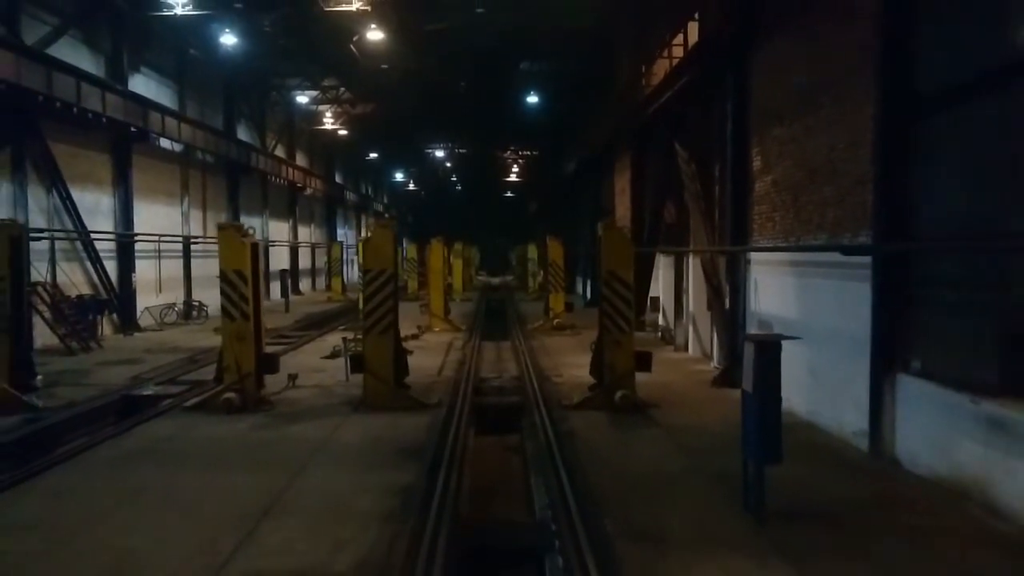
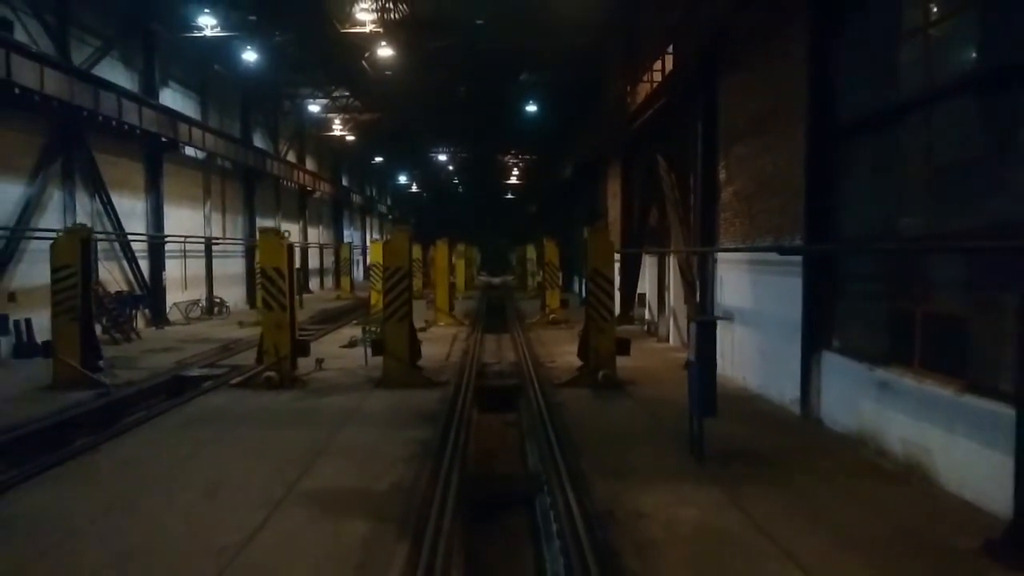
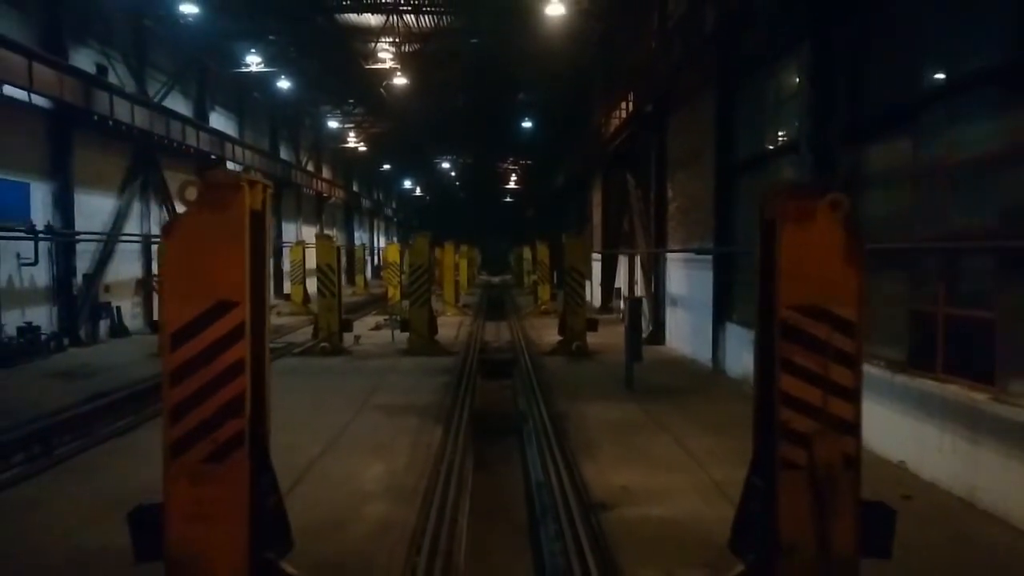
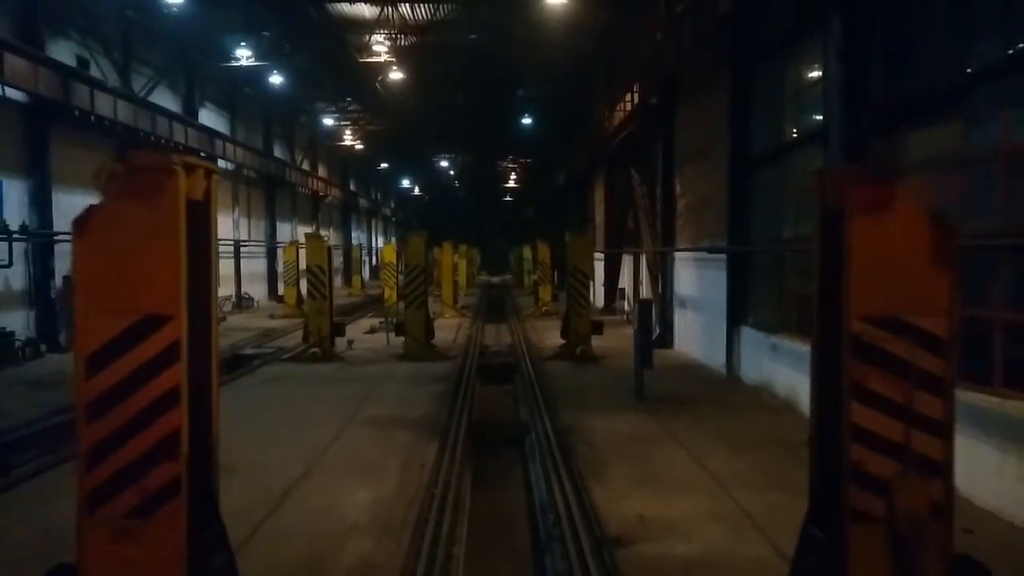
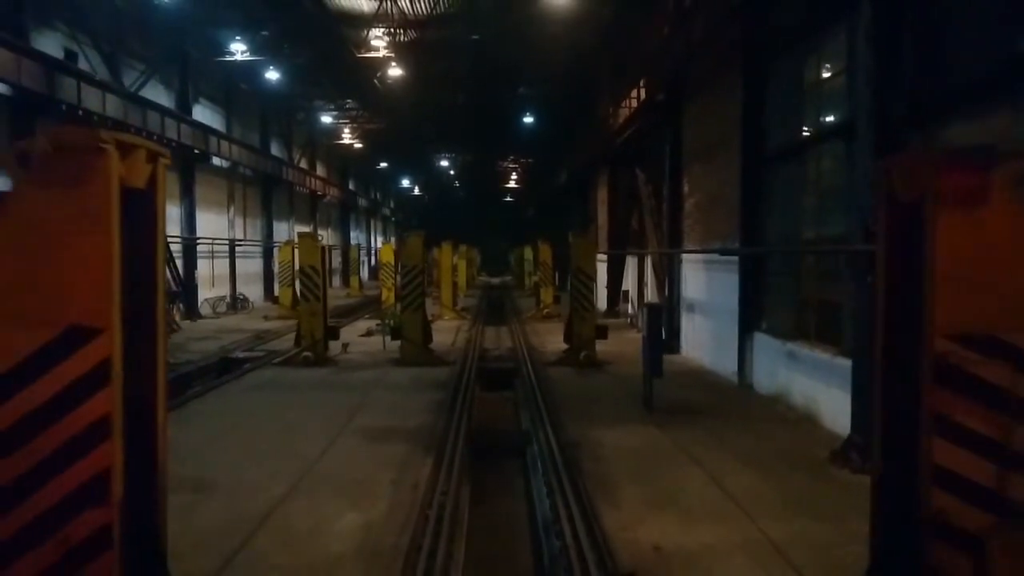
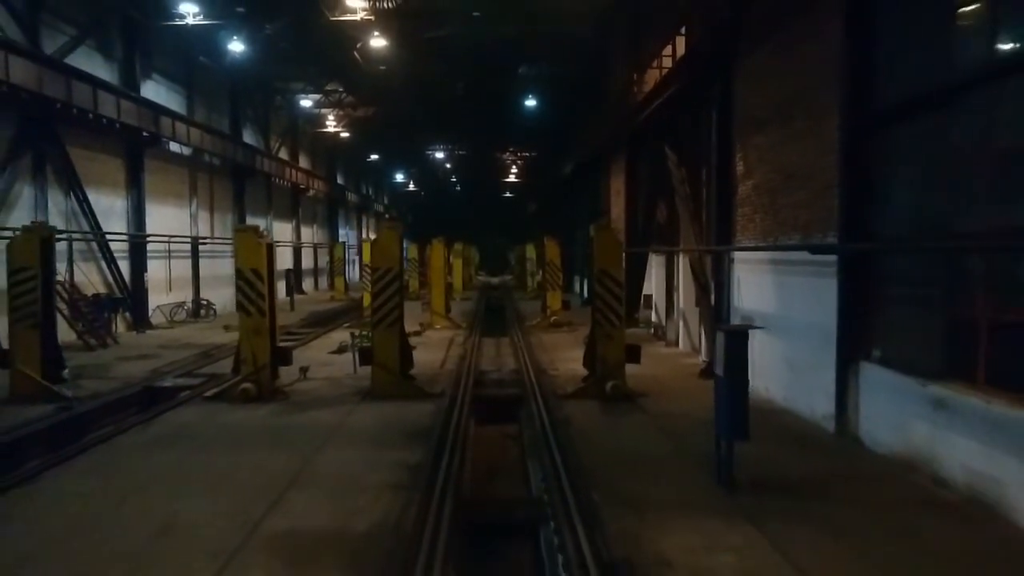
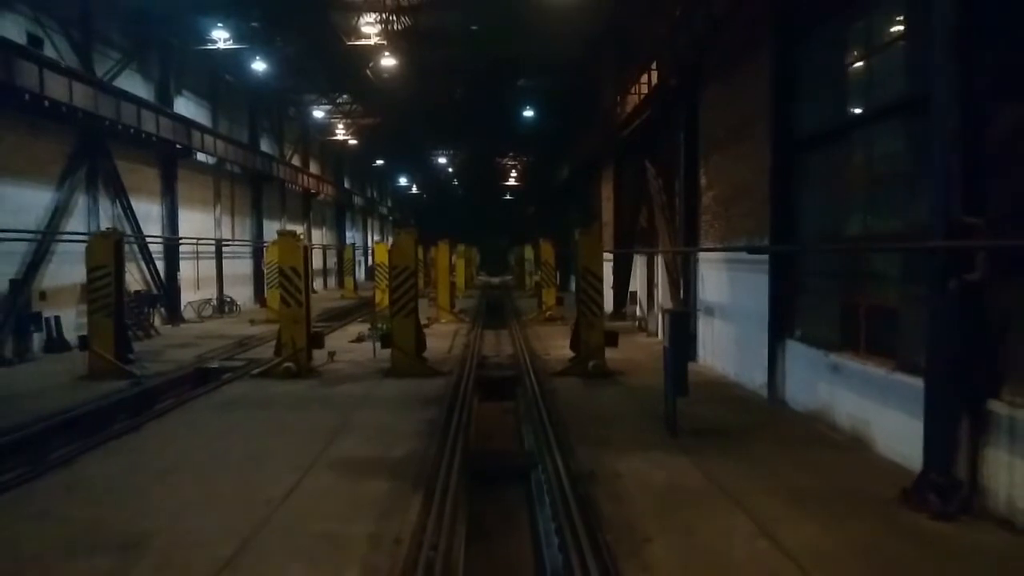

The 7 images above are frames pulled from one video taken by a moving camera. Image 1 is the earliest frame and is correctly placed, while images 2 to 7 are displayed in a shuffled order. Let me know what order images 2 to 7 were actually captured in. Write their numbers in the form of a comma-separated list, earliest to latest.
6, 2, 7, 5, 4, 3
